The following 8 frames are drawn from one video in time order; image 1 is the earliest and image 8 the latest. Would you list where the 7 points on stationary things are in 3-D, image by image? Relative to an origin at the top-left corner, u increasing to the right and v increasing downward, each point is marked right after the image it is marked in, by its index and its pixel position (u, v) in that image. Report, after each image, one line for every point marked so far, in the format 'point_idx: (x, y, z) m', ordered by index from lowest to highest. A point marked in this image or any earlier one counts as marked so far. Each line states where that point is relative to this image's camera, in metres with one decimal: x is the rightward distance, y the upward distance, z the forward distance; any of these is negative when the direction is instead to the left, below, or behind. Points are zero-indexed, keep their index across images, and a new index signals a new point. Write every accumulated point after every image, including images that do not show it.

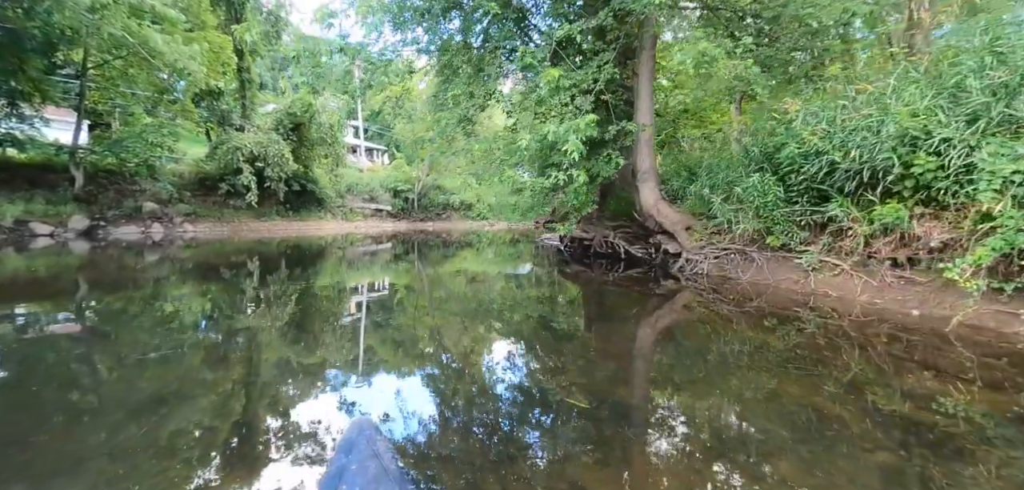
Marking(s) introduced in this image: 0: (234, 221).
0: (-8.9, +0.8, +15.7) m
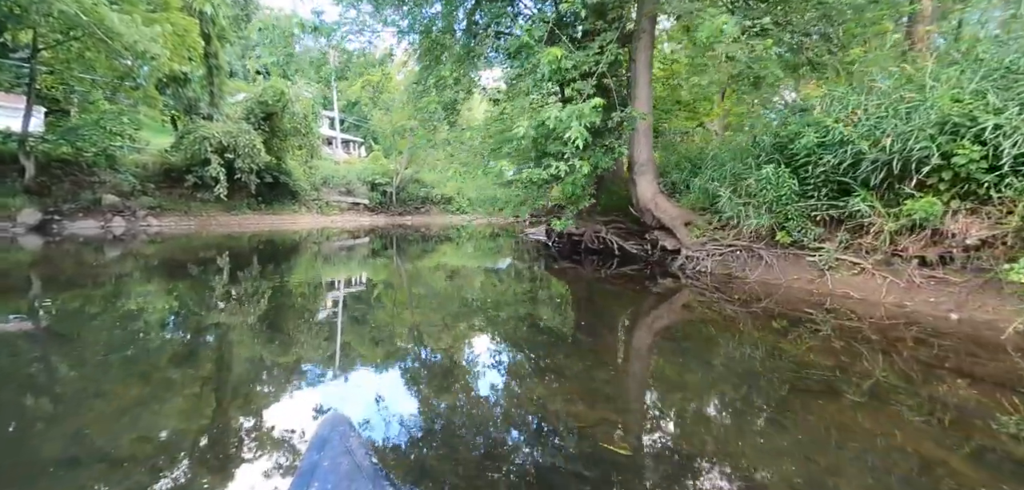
0: (-9.5, +1.0, +14.9) m
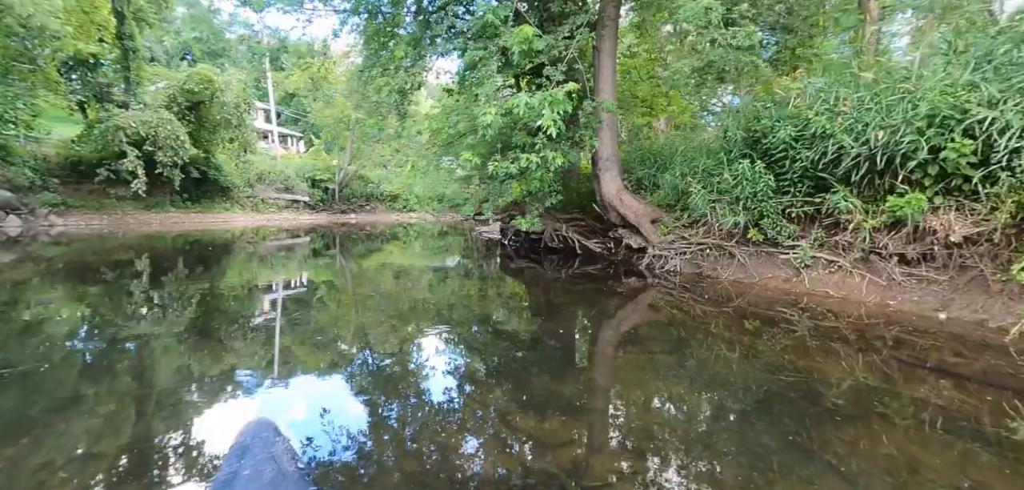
0: (-10.9, +0.9, +13.5) m
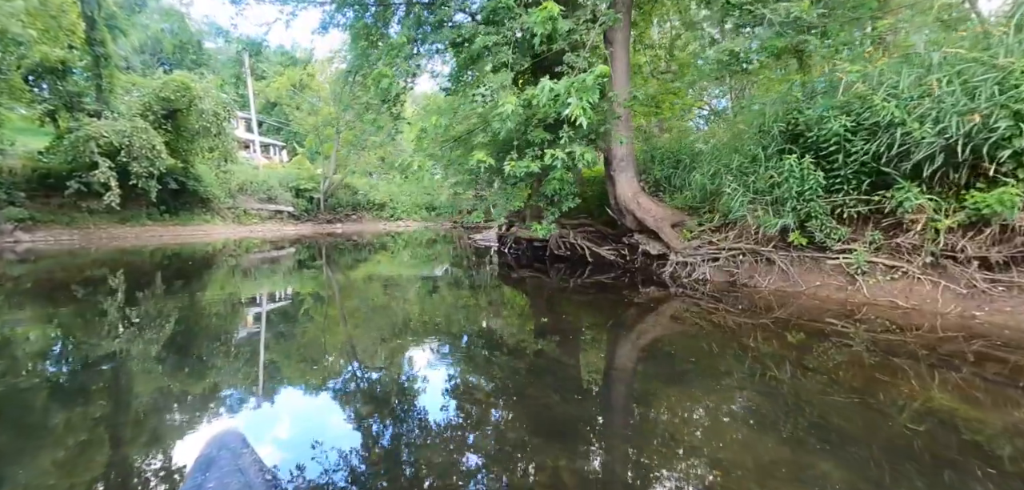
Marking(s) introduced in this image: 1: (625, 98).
0: (-11.1, +0.5, +12.9) m
1: (+1.3, +1.8, +6.0) m
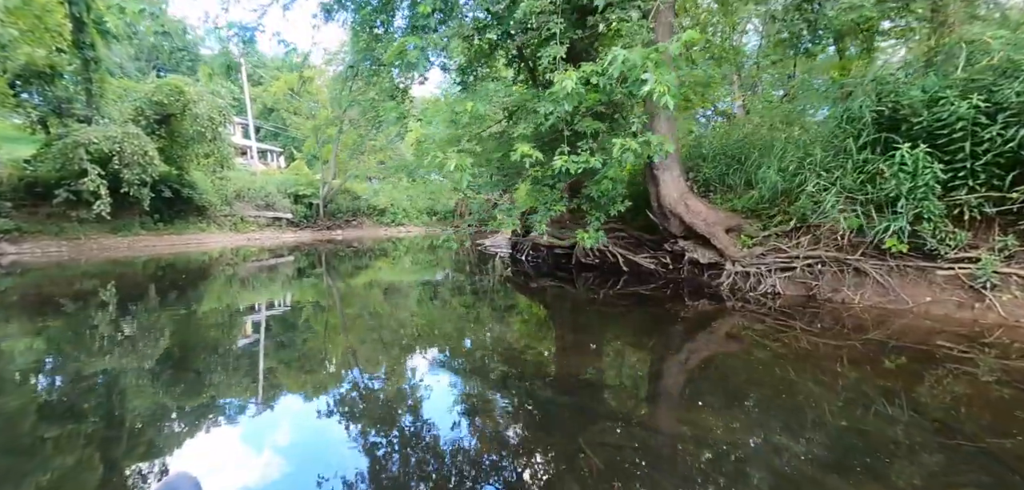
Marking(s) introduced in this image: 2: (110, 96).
0: (-10.9, +0.2, +12.3) m
1: (+1.5, +1.7, +5.6) m
2: (-10.4, +3.9, +12.7) m
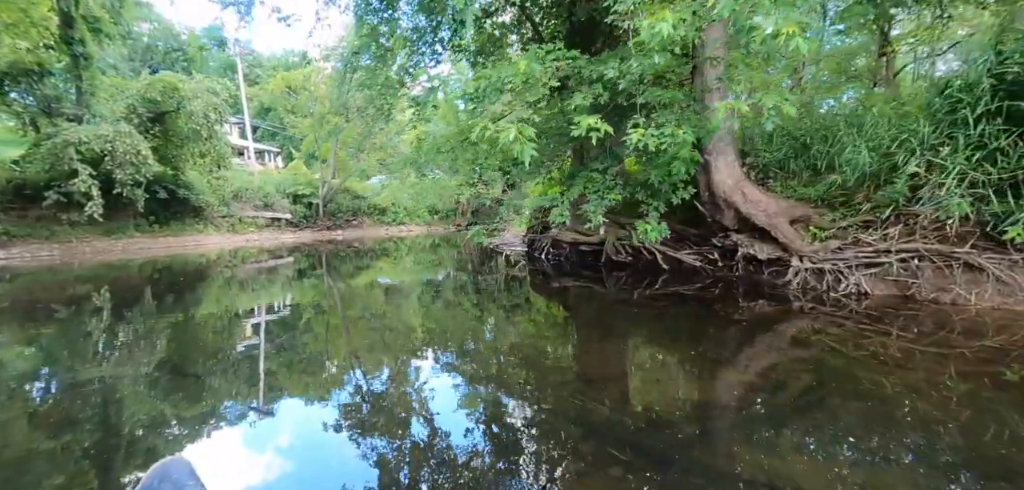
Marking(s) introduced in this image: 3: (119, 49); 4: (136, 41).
0: (-10.7, +0.1, +11.9) m
1: (+1.7, +1.8, +5.2) m
2: (-10.3, +3.8, +12.3) m
3: (-11.1, +5.6, +13.8) m
4: (-14.5, +7.8, +19.0) m
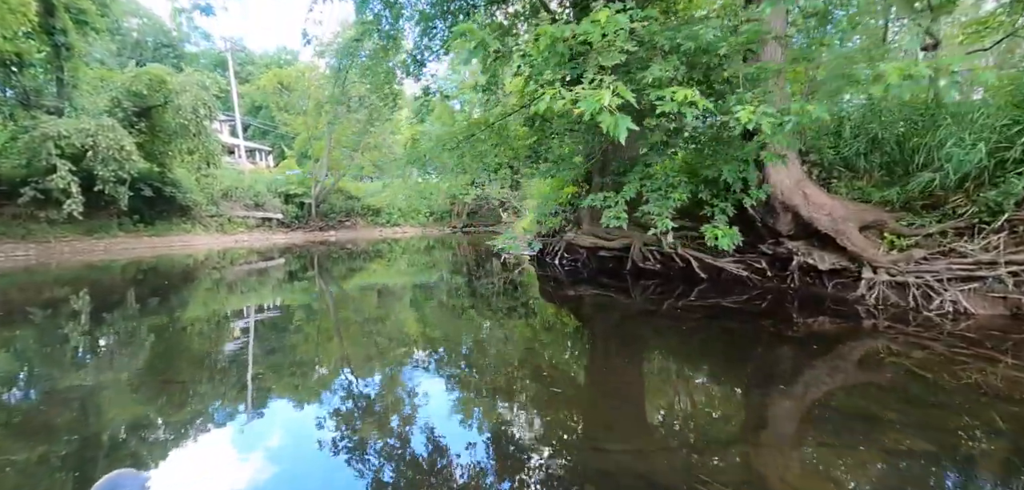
0: (-10.7, +0.1, +11.3) m
1: (+1.8, +1.7, +4.8) m
2: (-10.2, +3.8, +11.7) m
3: (-11.1, +5.6, +13.3) m
4: (-14.5, +7.8, +18.4) m
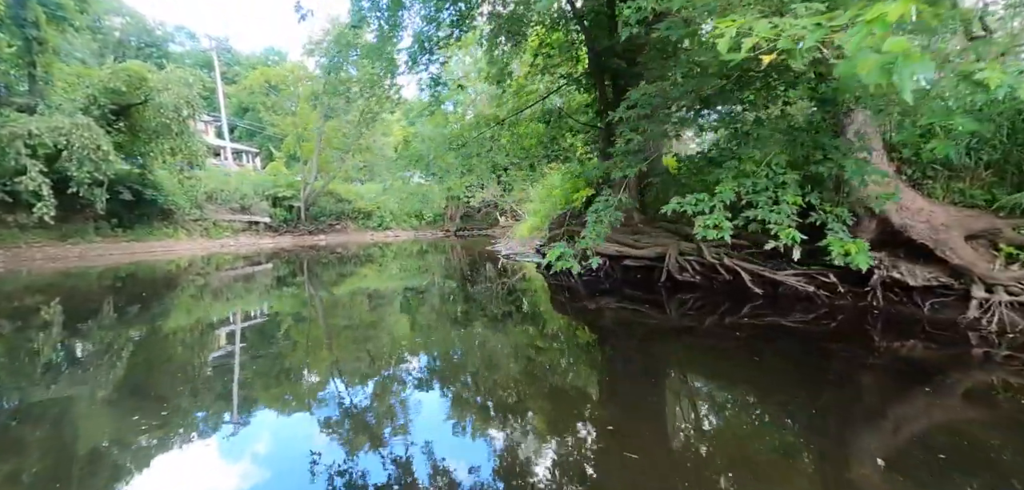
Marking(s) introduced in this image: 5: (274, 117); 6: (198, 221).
0: (-10.7, 0.0, +10.6) m
1: (+2.0, +1.6, +4.4) m
2: (-10.3, +3.7, +11.1) m
3: (-11.1, +5.5, +12.6) m
4: (-14.7, +7.7, +17.7) m
5: (-9.5, +5.1, +19.5) m
6: (-10.0, +0.8, +15.6) m
